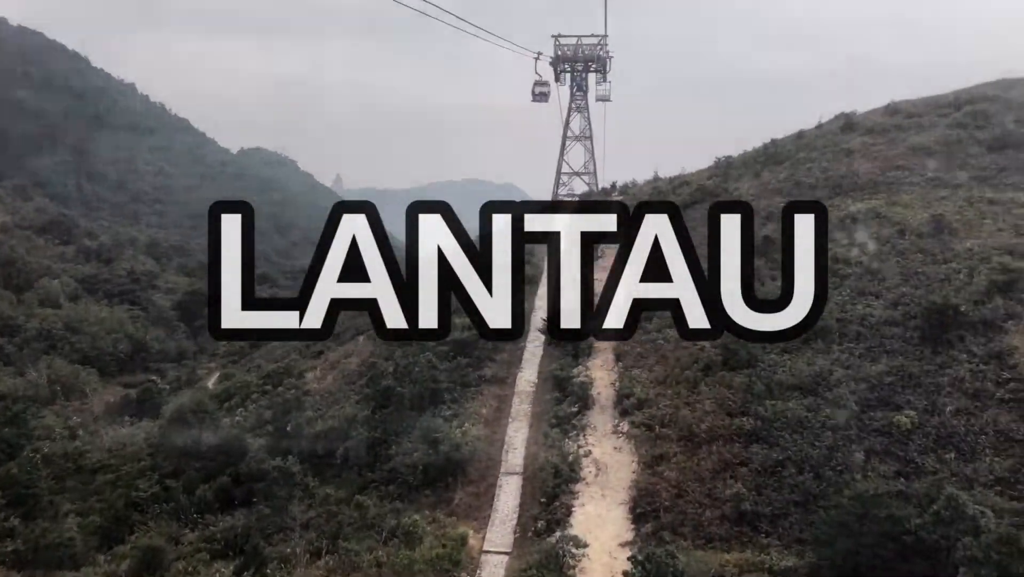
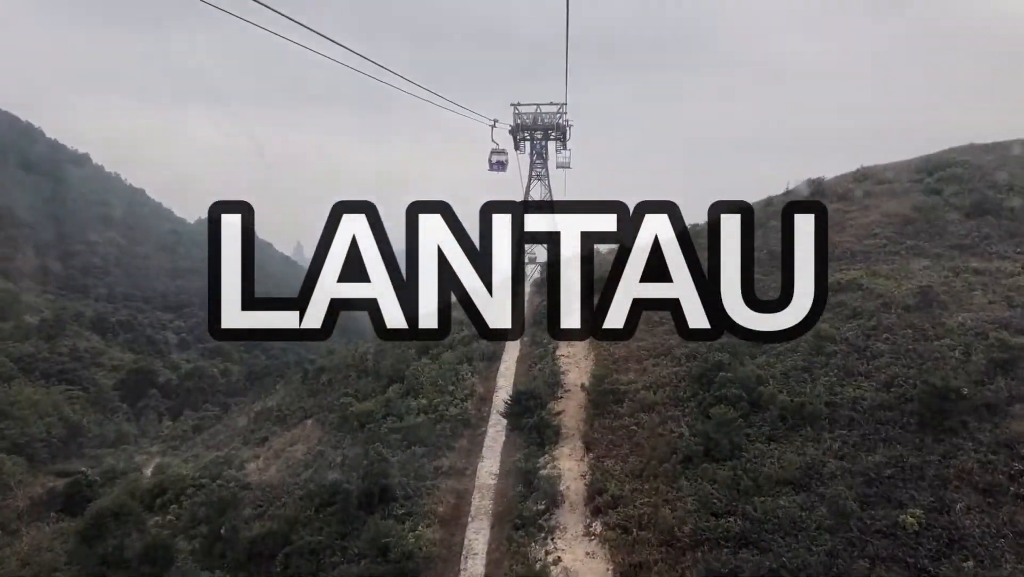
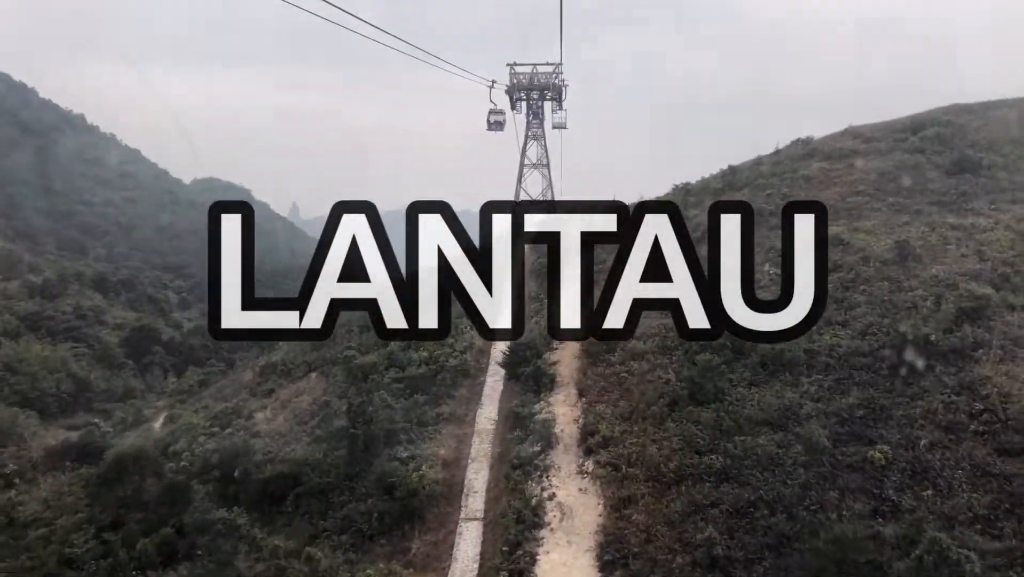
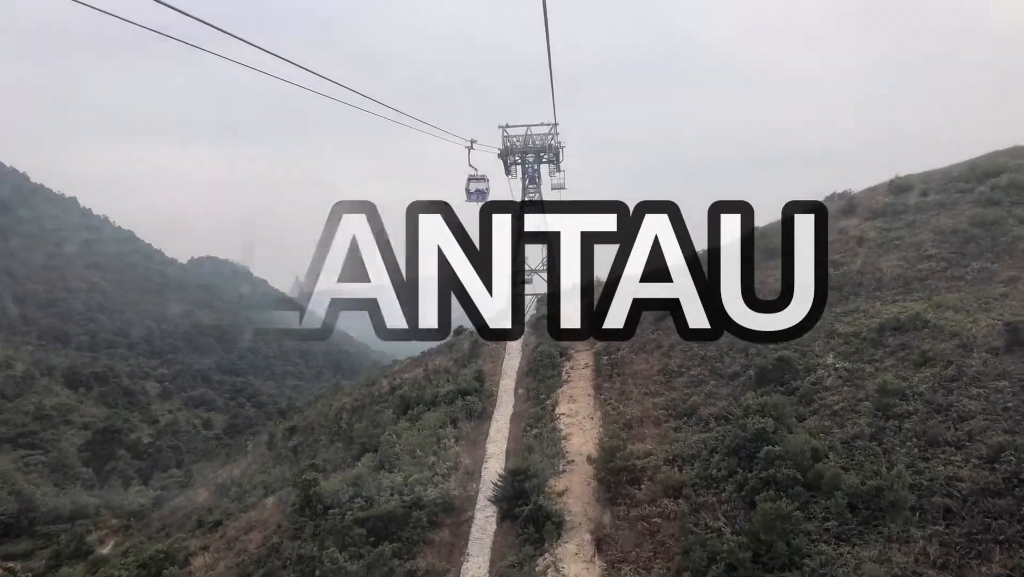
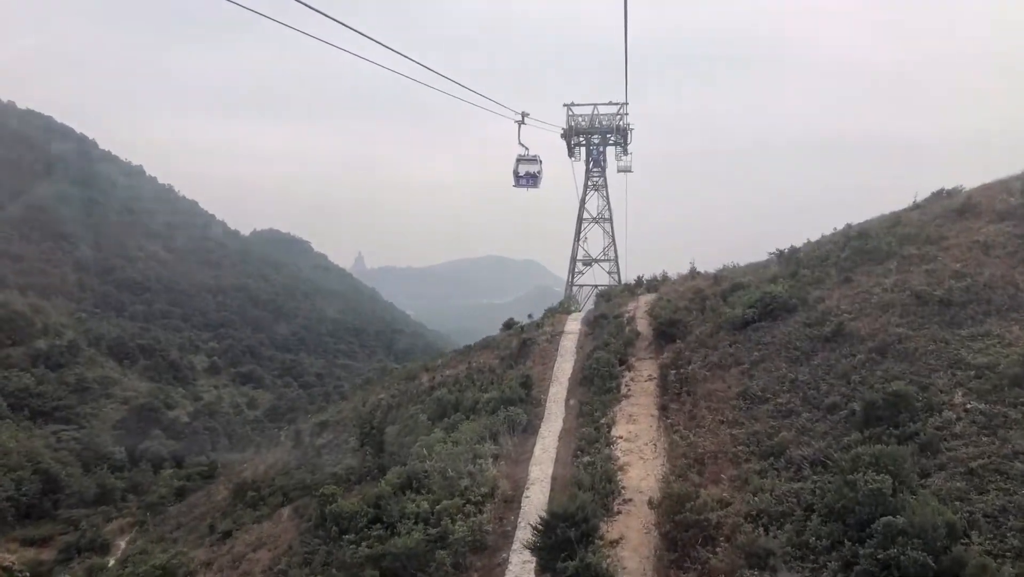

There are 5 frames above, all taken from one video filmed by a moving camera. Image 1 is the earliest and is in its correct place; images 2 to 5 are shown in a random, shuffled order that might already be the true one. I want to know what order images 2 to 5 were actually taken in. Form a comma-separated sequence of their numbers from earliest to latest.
3, 2, 4, 5
